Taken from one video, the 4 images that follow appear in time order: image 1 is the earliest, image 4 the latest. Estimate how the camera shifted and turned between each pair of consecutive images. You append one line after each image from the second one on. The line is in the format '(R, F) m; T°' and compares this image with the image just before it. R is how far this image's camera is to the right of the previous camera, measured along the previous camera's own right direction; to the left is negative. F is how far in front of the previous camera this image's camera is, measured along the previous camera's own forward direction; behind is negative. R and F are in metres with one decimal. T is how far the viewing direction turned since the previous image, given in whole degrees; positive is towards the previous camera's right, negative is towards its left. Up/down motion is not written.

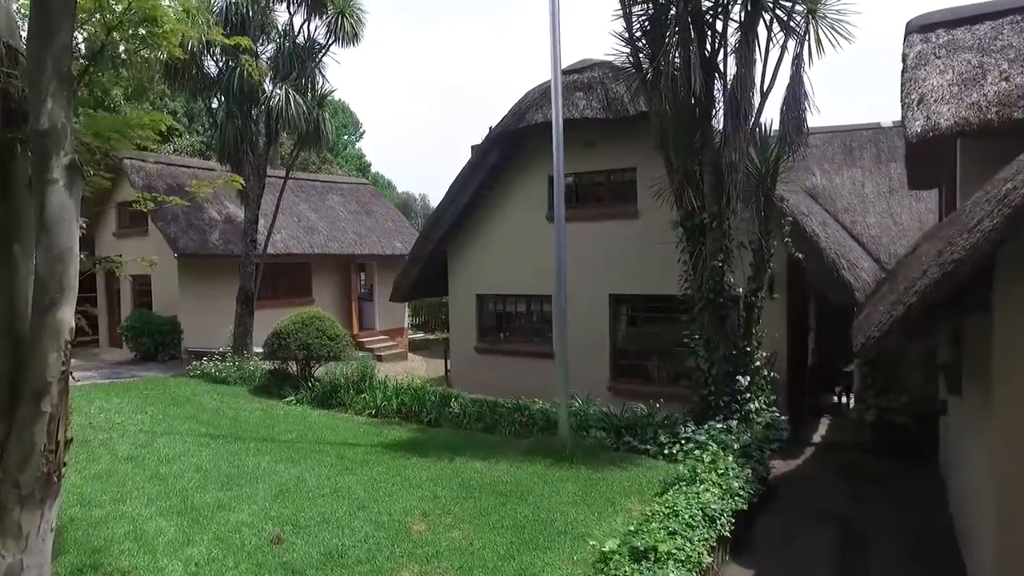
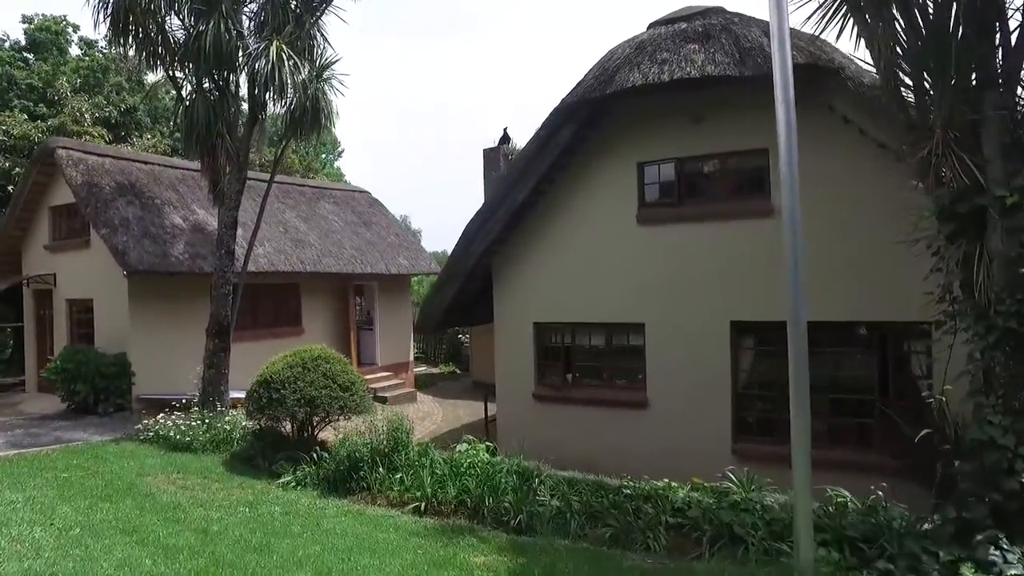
(-1.5, +3.3) m; +2°
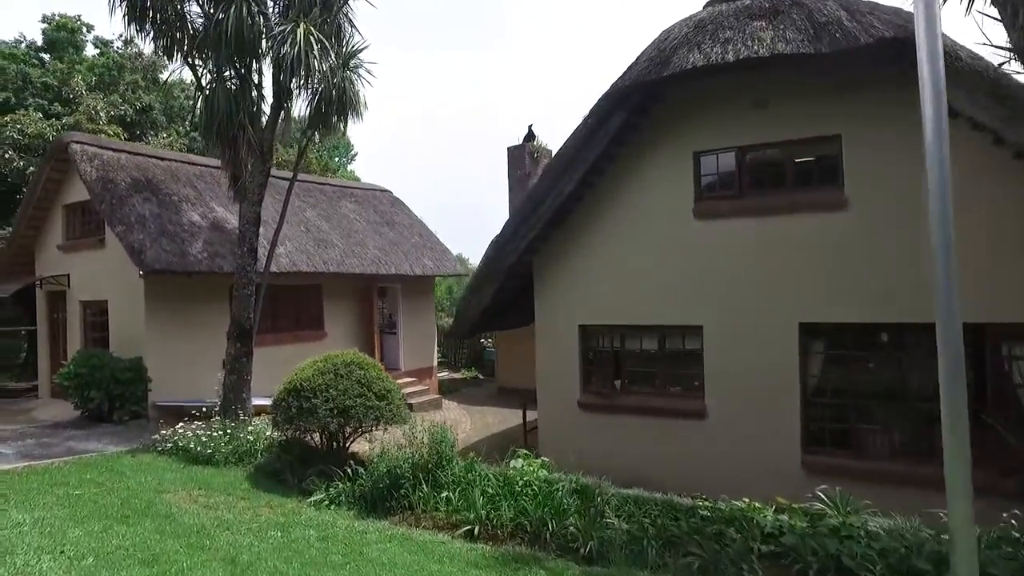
(-0.5, +0.7) m; -1°
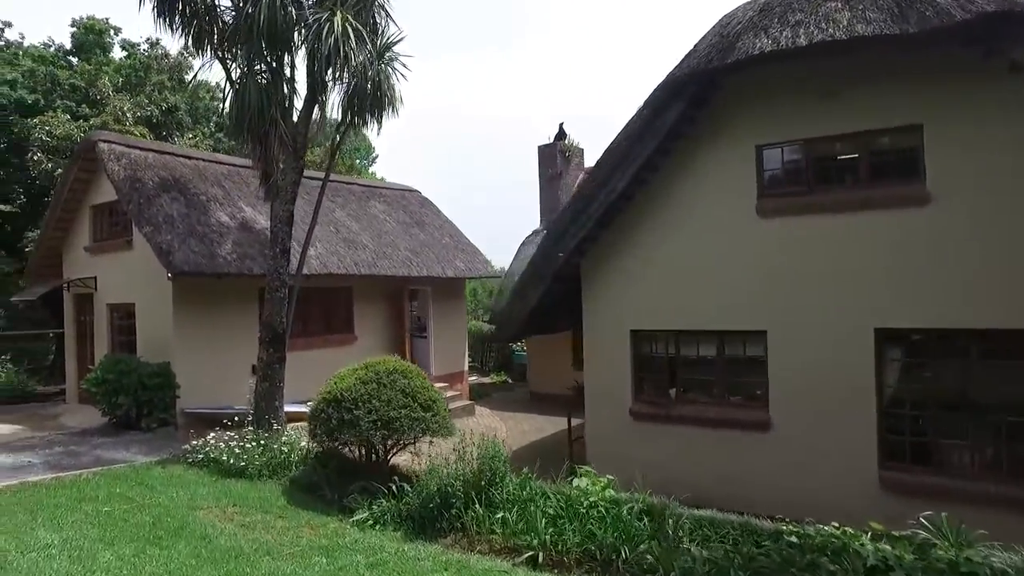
(-0.4, +0.5) m; -2°
